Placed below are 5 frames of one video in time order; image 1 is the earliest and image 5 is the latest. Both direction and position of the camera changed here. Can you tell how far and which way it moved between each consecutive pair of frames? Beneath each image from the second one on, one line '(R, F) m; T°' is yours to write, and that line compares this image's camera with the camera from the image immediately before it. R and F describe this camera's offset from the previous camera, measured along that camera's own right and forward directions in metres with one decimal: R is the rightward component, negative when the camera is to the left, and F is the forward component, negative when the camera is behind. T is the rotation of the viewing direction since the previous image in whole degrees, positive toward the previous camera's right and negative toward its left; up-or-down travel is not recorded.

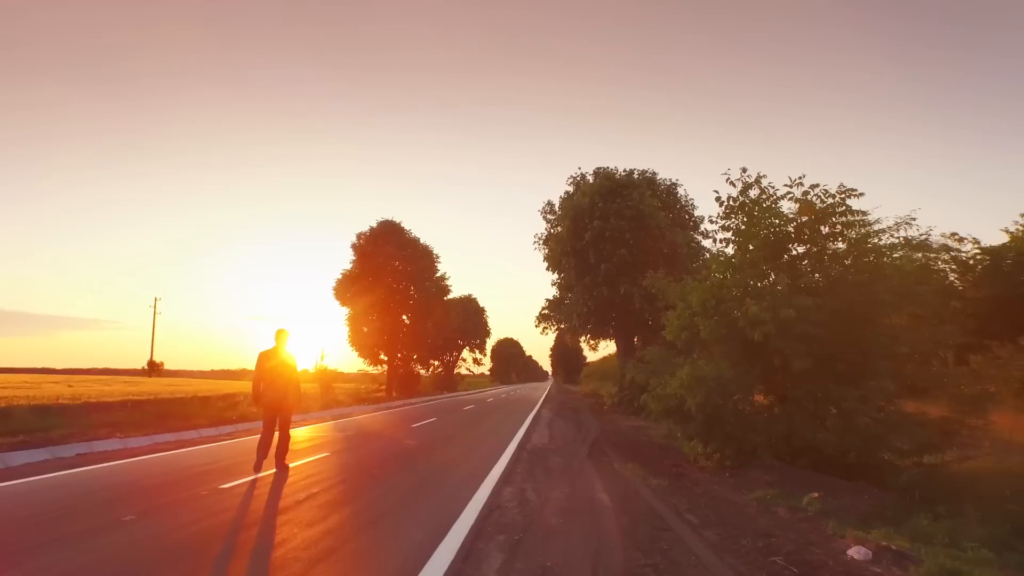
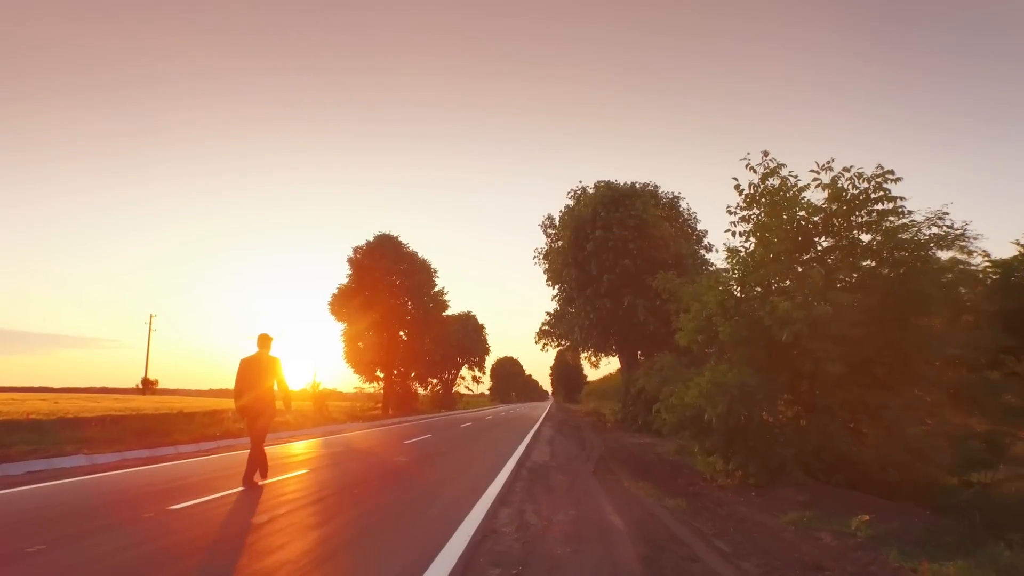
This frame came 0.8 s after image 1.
(0.0, +1.1) m; 0°
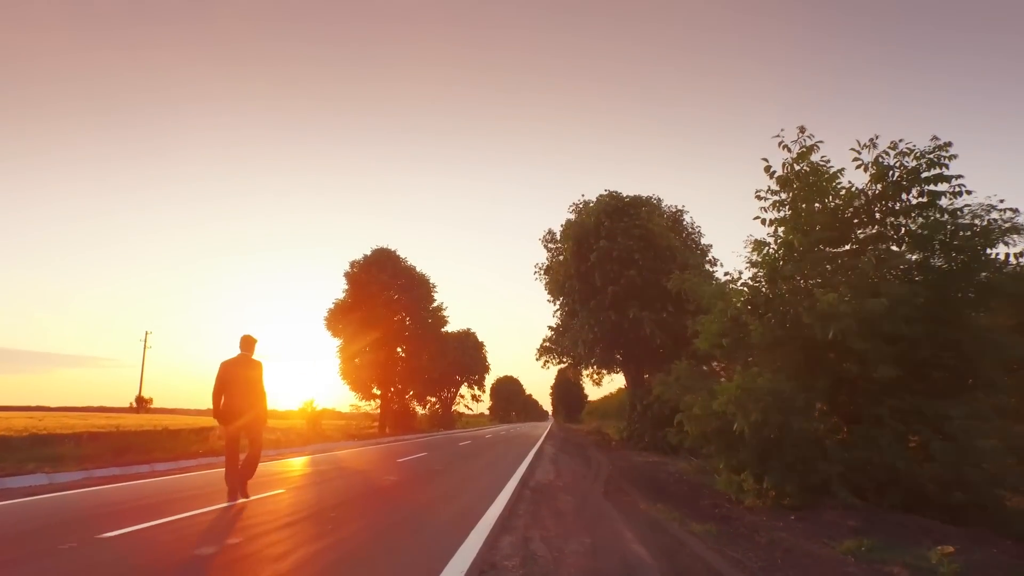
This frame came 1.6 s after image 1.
(0.0, +1.2) m; 0°
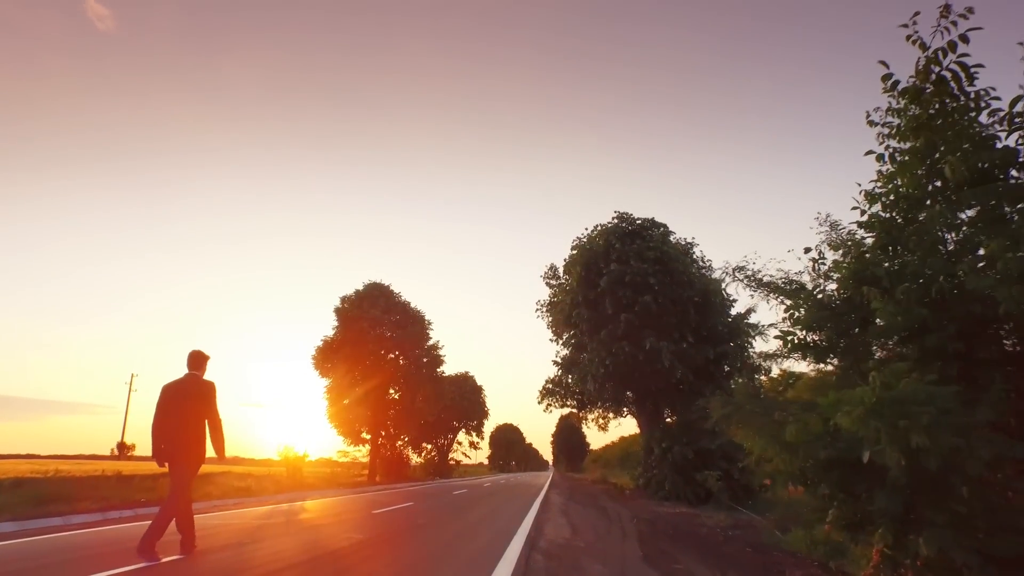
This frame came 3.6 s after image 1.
(-0.1, +3.0) m; 0°
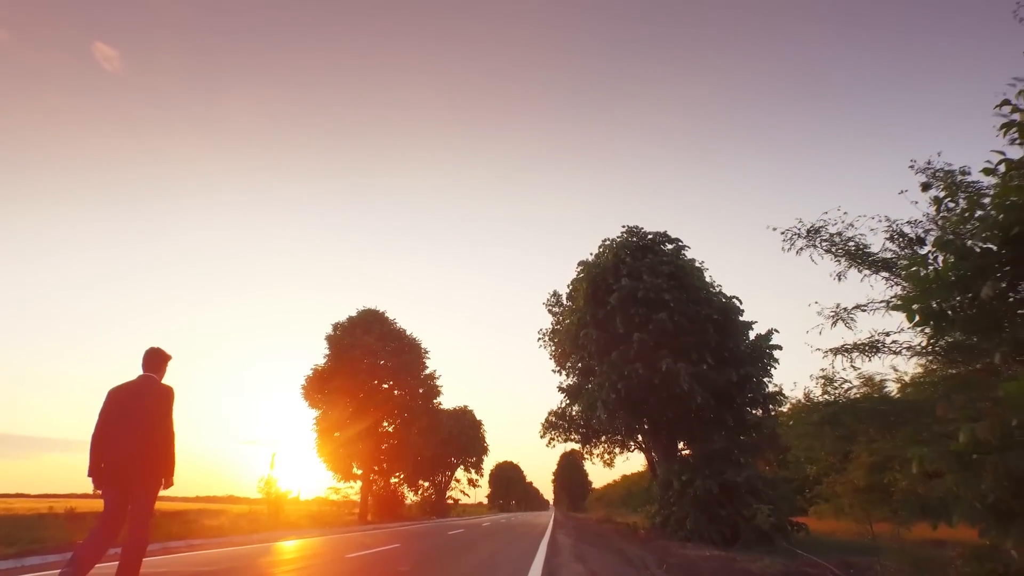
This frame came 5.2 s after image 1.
(-0.1, +2.3) m; 0°
